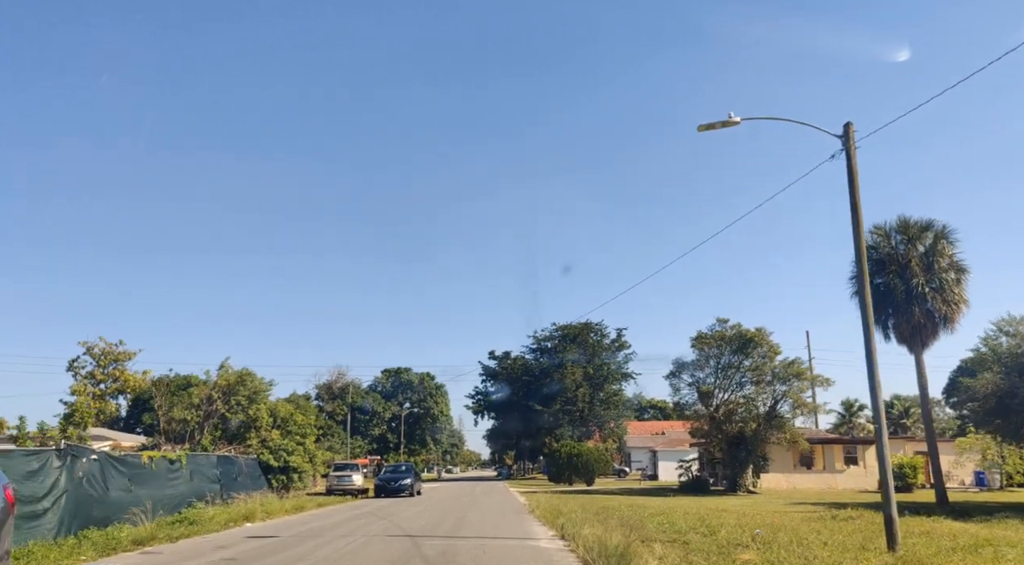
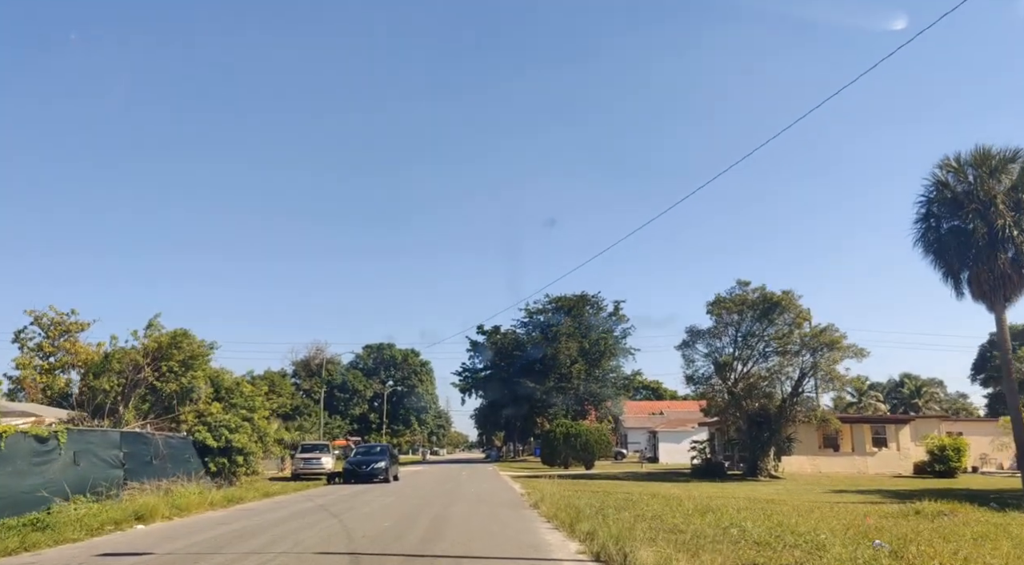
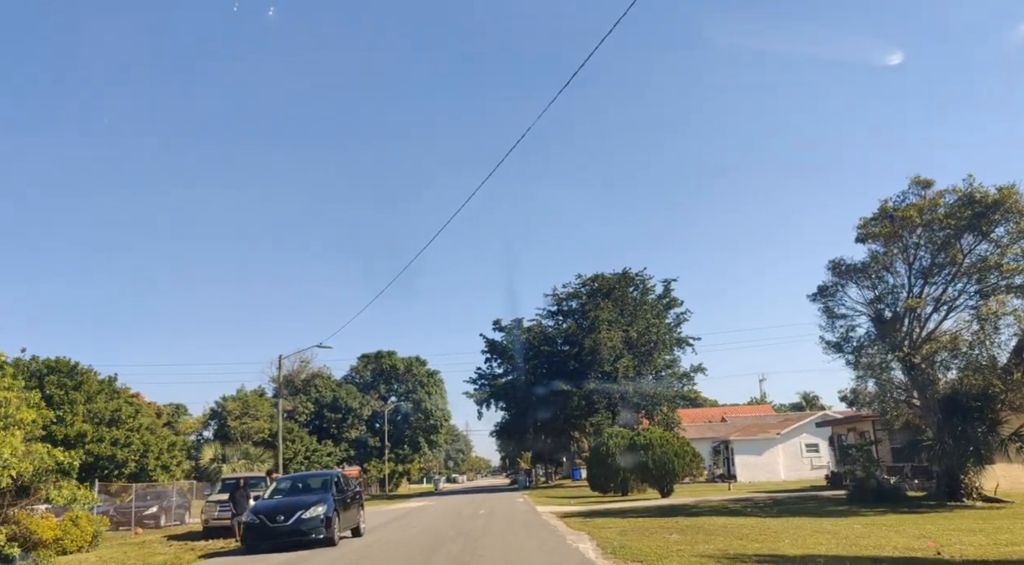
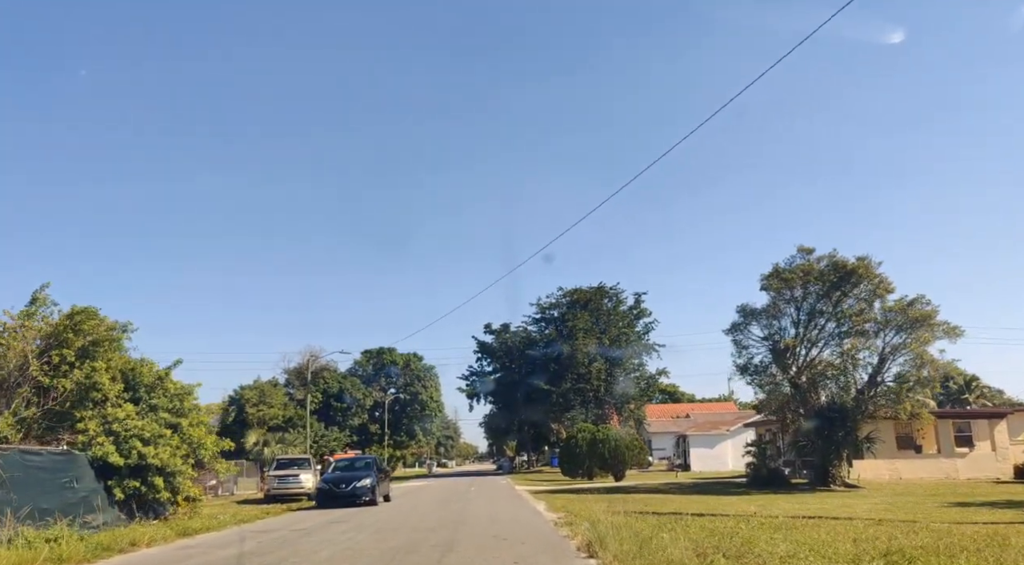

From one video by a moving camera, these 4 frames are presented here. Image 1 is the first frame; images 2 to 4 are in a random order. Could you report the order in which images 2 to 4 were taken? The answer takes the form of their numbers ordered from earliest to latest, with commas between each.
2, 4, 3
